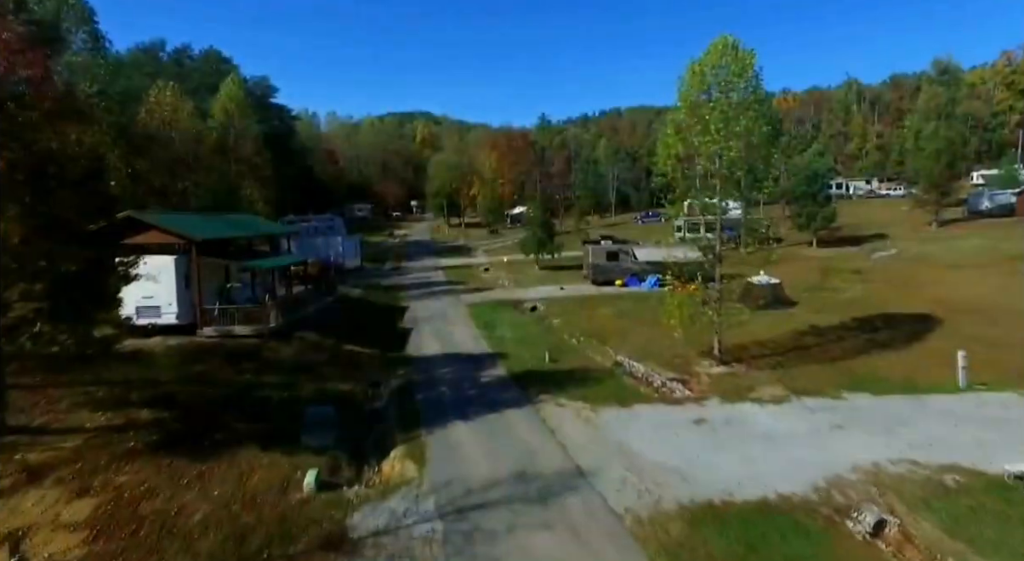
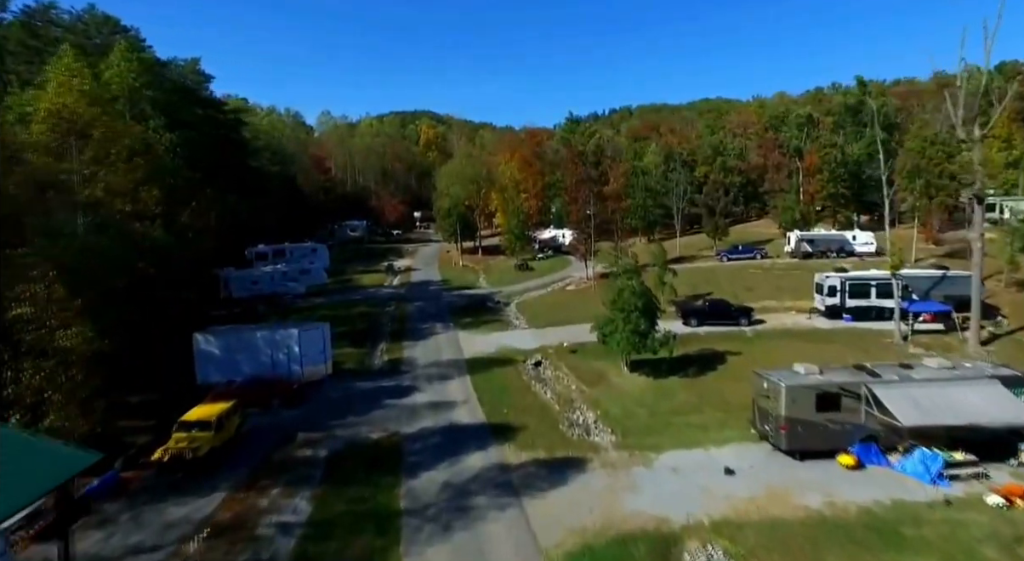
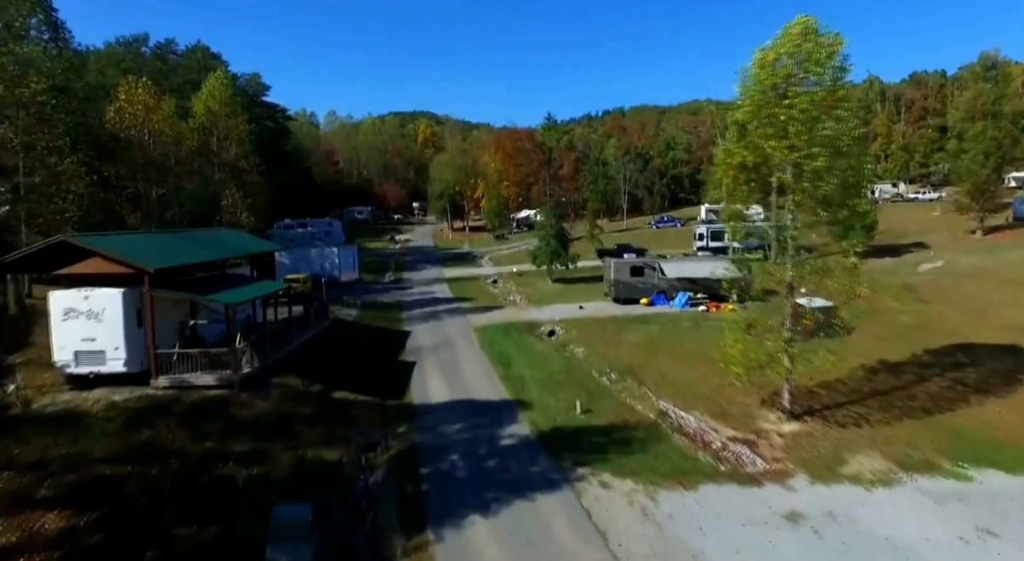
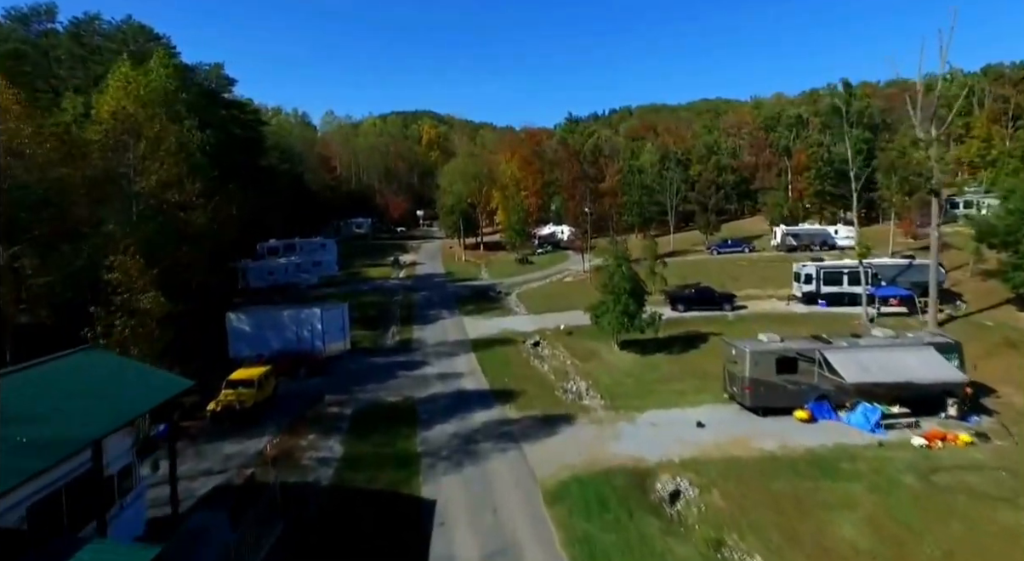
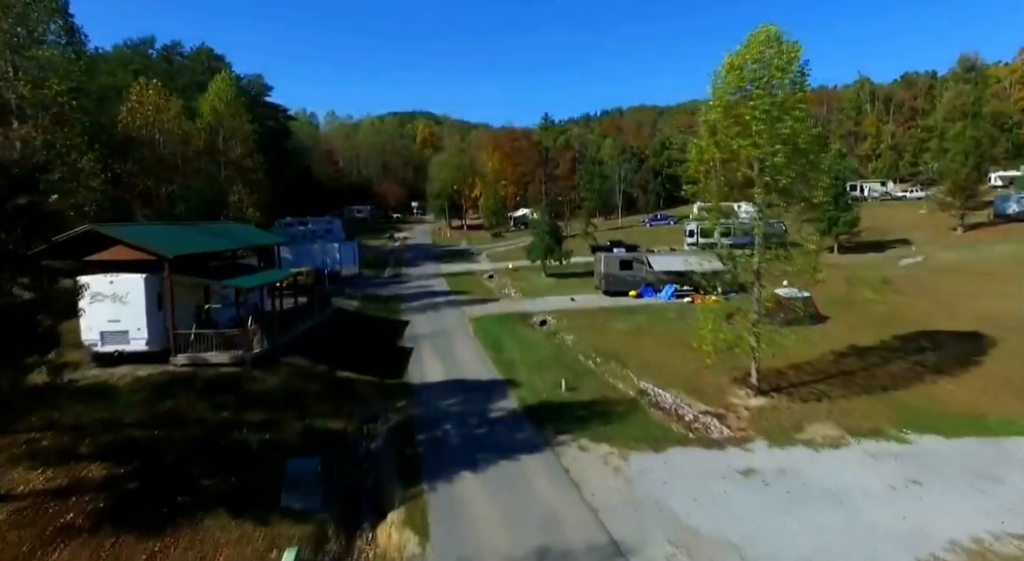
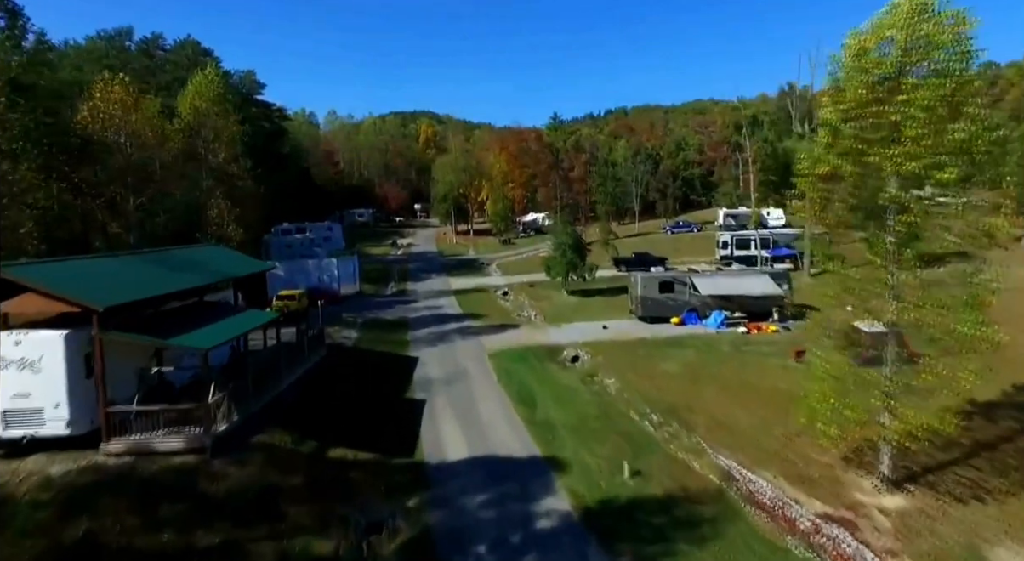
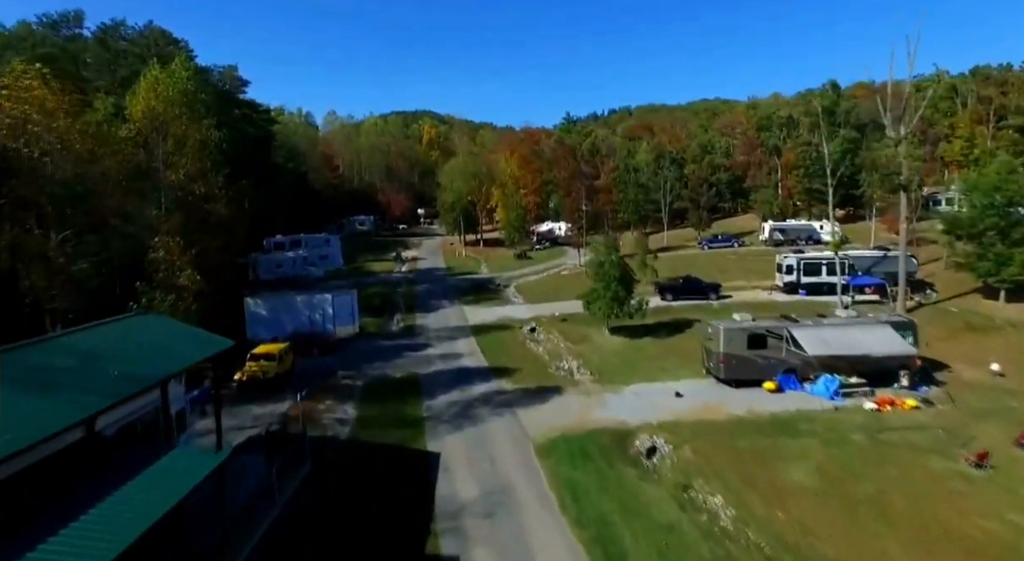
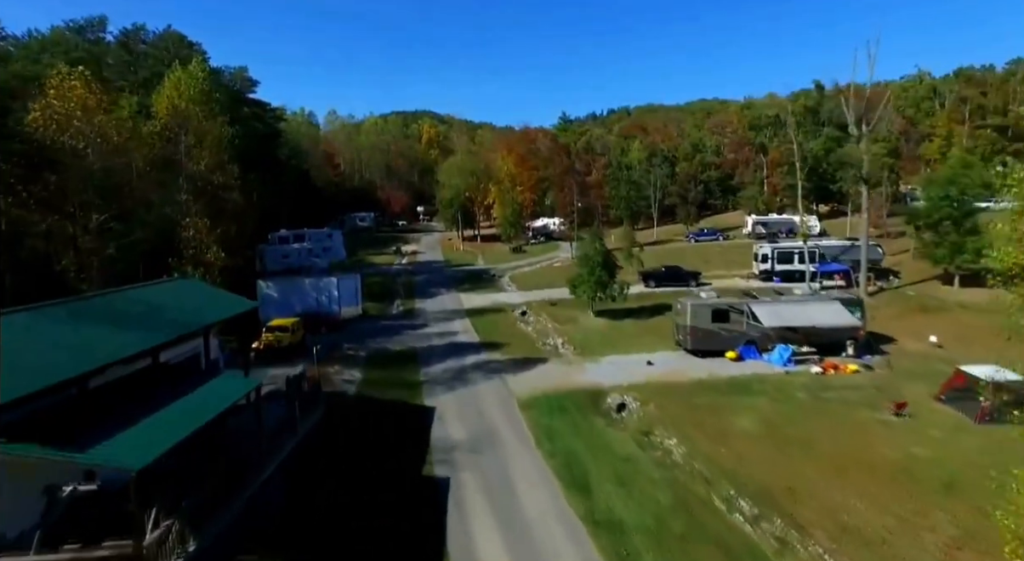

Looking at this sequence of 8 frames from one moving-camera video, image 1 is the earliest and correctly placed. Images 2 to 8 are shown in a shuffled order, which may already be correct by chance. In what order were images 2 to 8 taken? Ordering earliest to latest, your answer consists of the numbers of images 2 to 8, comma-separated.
5, 3, 6, 8, 7, 4, 2
